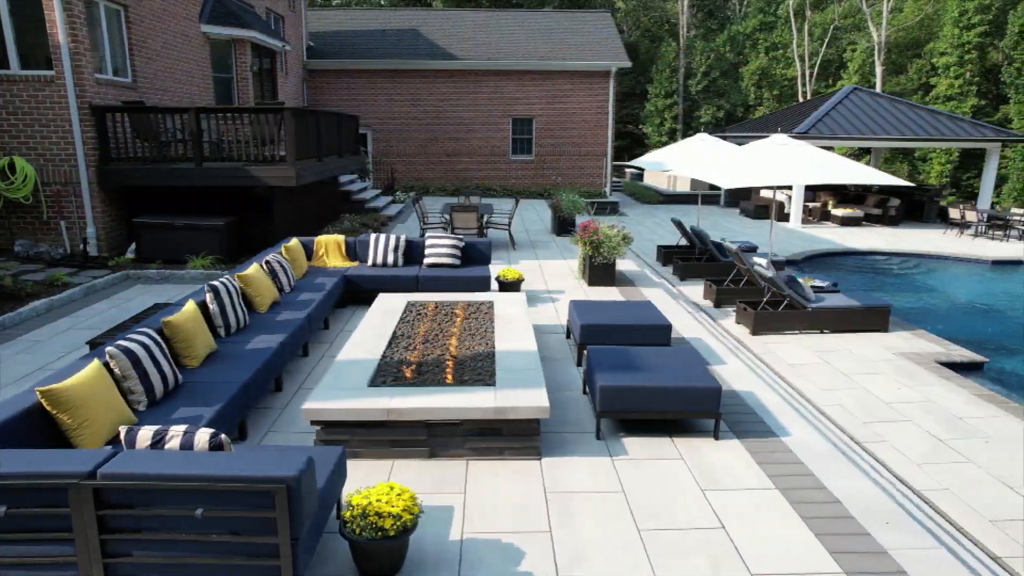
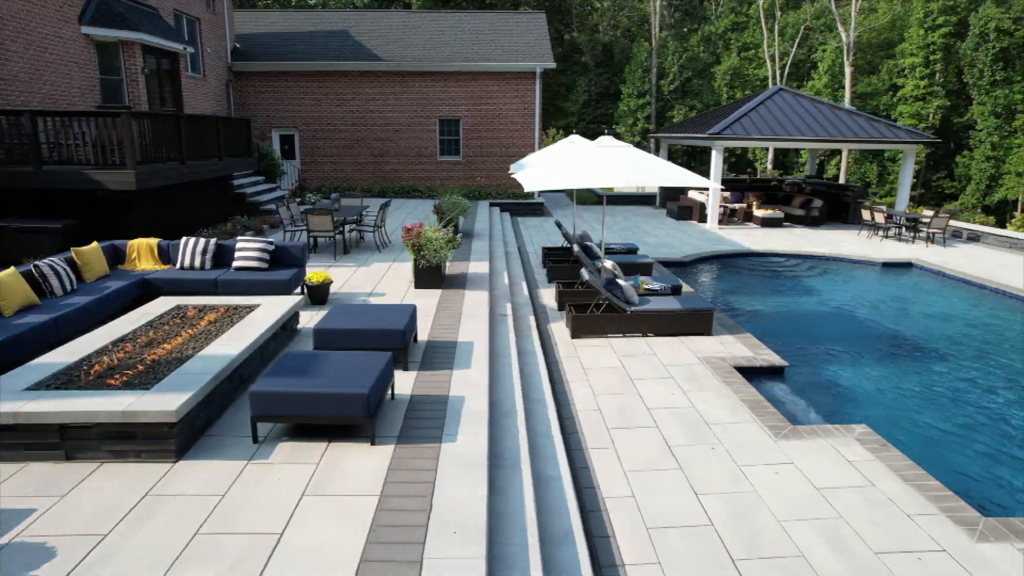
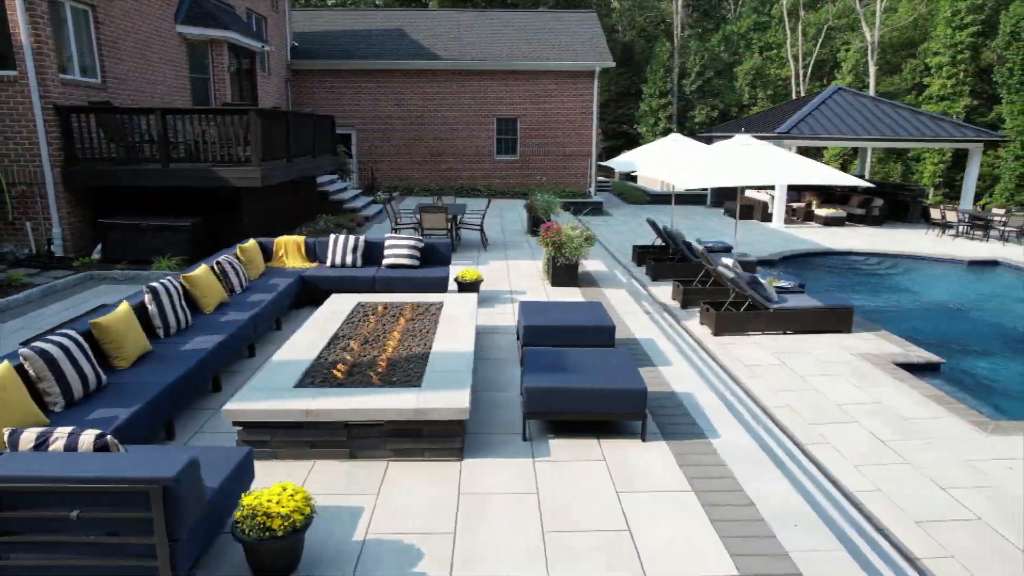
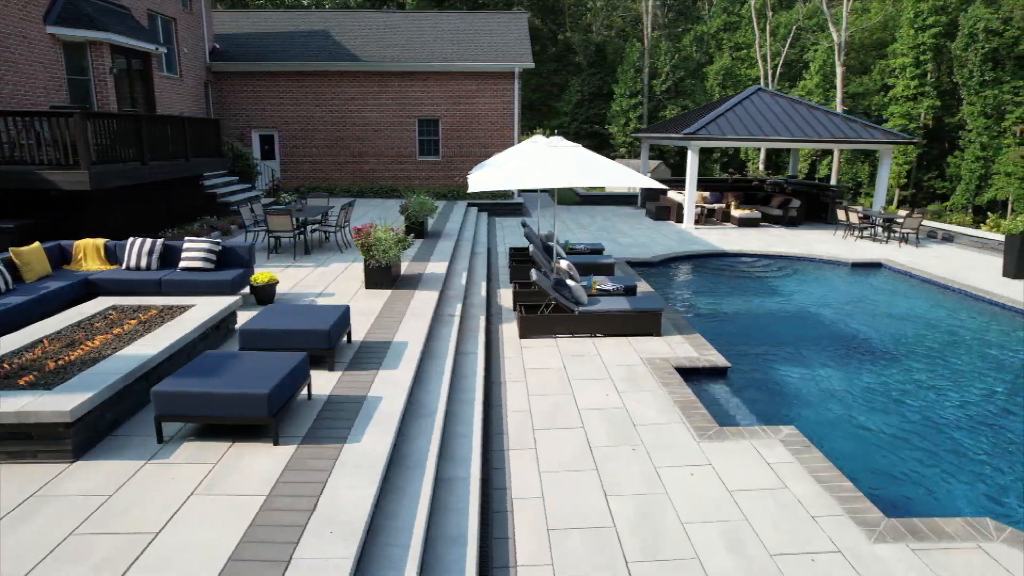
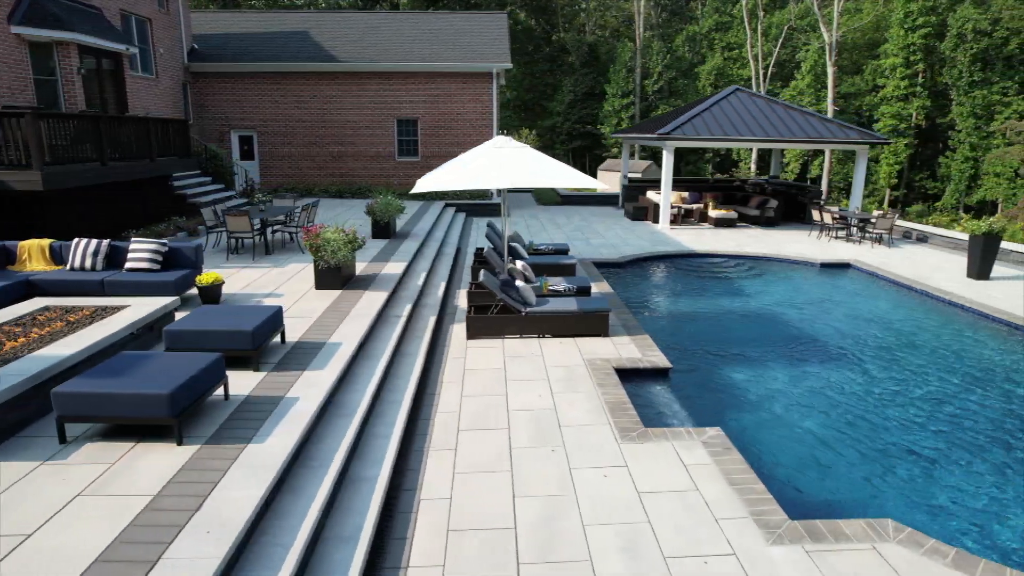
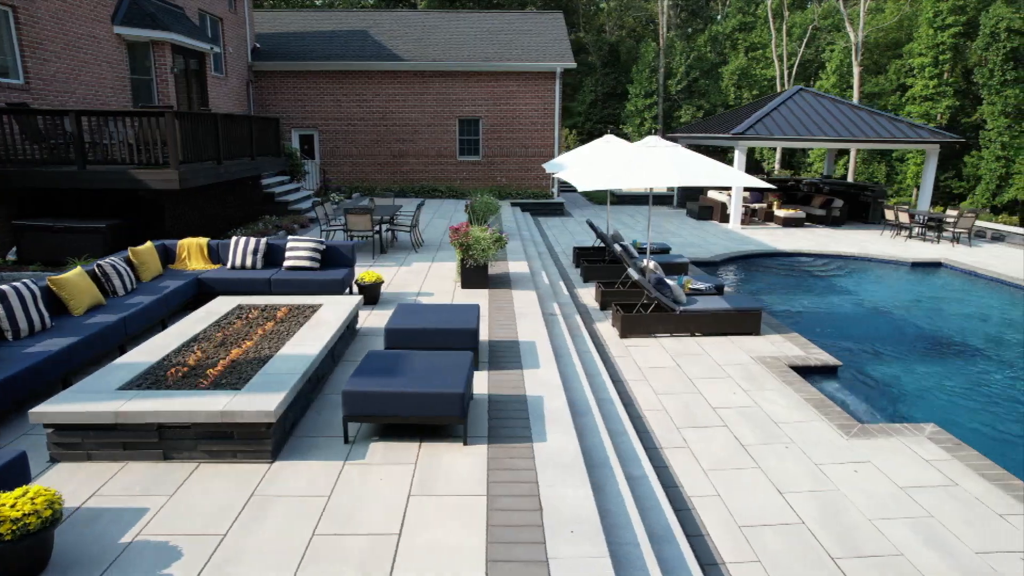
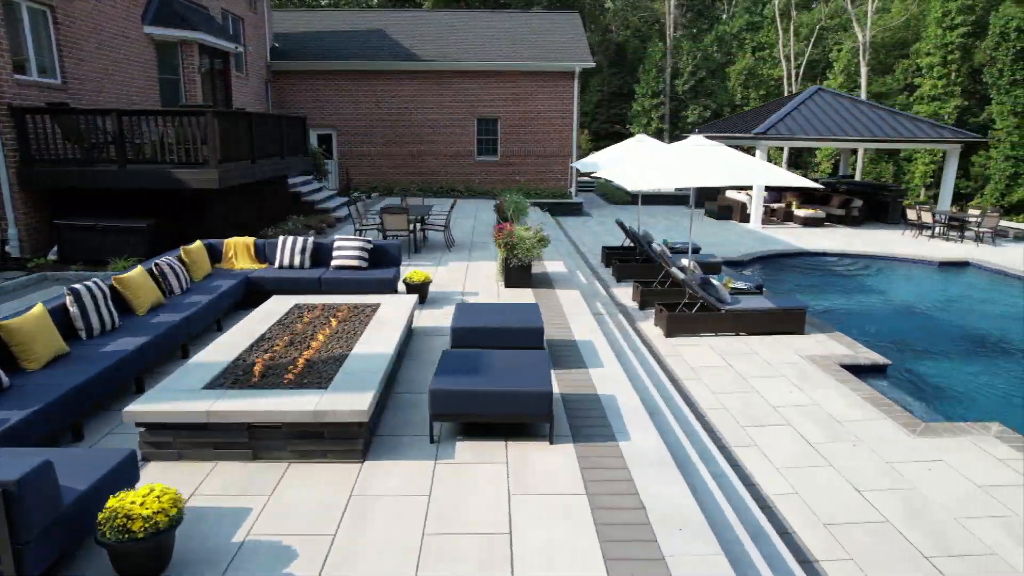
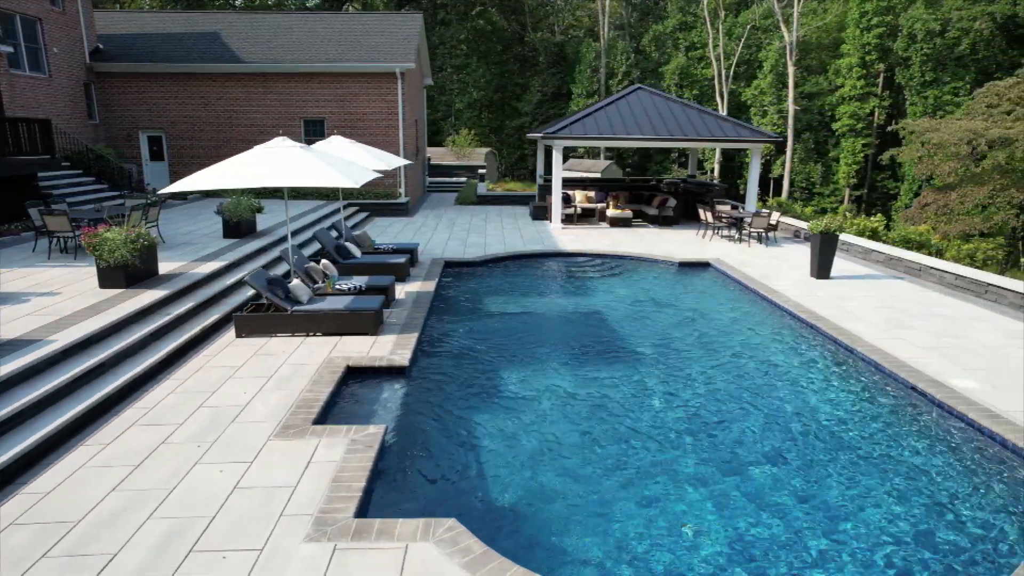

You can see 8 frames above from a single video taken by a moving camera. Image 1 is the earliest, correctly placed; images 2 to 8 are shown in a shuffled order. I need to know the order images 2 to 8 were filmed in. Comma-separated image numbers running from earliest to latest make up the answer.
3, 7, 6, 2, 4, 5, 8
